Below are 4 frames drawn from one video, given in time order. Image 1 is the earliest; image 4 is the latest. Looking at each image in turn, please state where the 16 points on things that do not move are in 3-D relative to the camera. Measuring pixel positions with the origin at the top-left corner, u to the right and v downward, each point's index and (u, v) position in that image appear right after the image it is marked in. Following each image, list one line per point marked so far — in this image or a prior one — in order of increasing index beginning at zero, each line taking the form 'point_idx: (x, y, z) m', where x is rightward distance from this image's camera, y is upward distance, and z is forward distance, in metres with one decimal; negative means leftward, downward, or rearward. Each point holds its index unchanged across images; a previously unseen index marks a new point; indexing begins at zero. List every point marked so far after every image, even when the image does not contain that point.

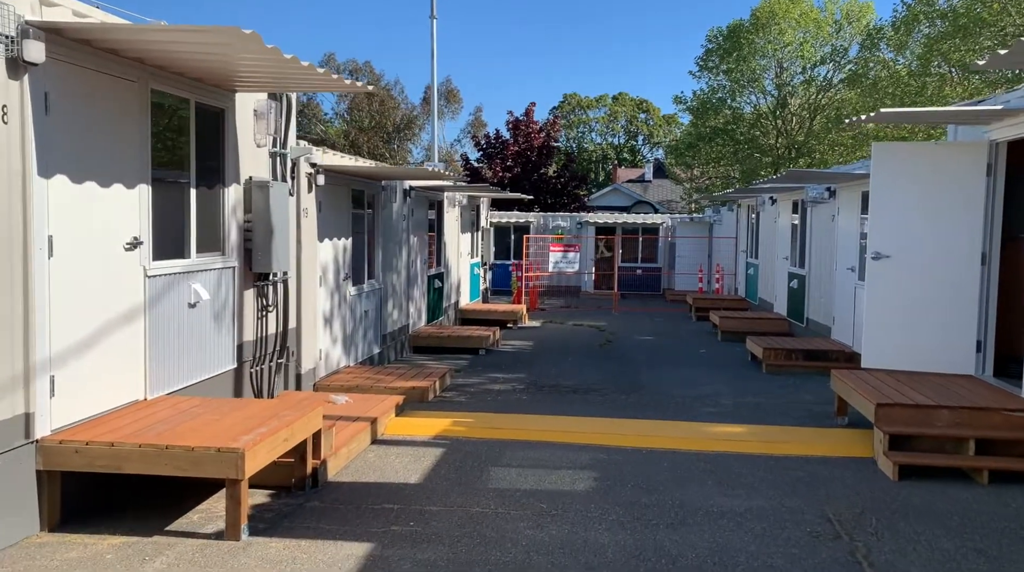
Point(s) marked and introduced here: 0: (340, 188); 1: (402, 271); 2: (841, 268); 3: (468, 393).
0: (-1.8, +1.1, +10.5) m
1: (-1.5, +0.2, +13.6) m
2: (+4.5, +0.2, +13.4) m
3: (-0.5, -1.1, +10.4) m
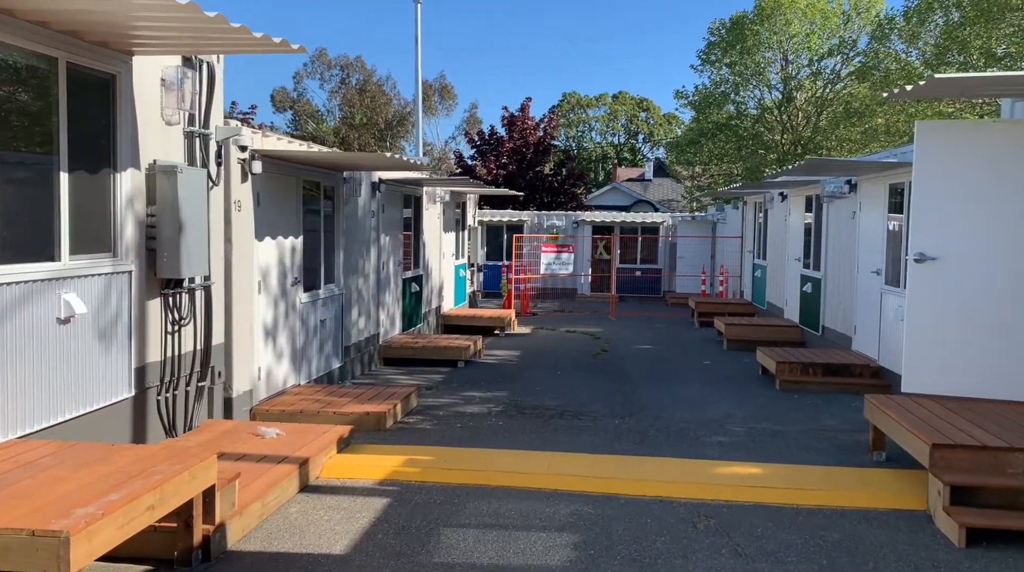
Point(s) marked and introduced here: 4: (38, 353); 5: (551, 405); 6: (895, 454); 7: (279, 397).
0: (-2.1, +1.0, +9.0) m
1: (-1.7, +0.1, +12.1) m
2: (+4.3, +0.2, +11.9) m
3: (-0.7, -1.2, +8.9) m
4: (-2.6, -0.4, +5.3) m
5: (+0.4, -1.2, +9.5) m
6: (+2.9, -1.3, +7.4) m
7: (-2.1, -1.0, +8.7) m
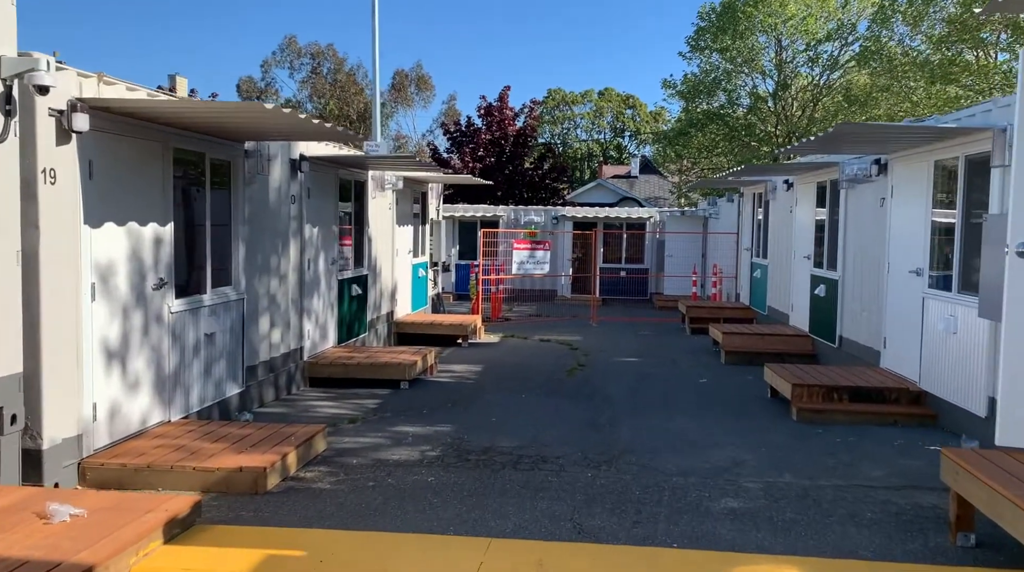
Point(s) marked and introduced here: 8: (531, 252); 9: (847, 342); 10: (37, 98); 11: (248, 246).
0: (-2.5, +1.0, +6.7) m
1: (-2.2, +0.1, +9.8) m
2: (+3.8, +0.1, +9.6) m
3: (-1.1, -1.2, +6.6) m
4: (-3.0, -0.4, +3.0) m
5: (-0.1, -1.2, +7.2) m
6: (+2.5, -1.3, +5.2) m
7: (-2.5, -1.0, +6.4) m
8: (+0.4, +0.6, +18.5) m
9: (+3.9, -0.7, +11.4) m
10: (-2.6, +1.0, +5.3) m
11: (-2.3, +0.4, +8.7) m
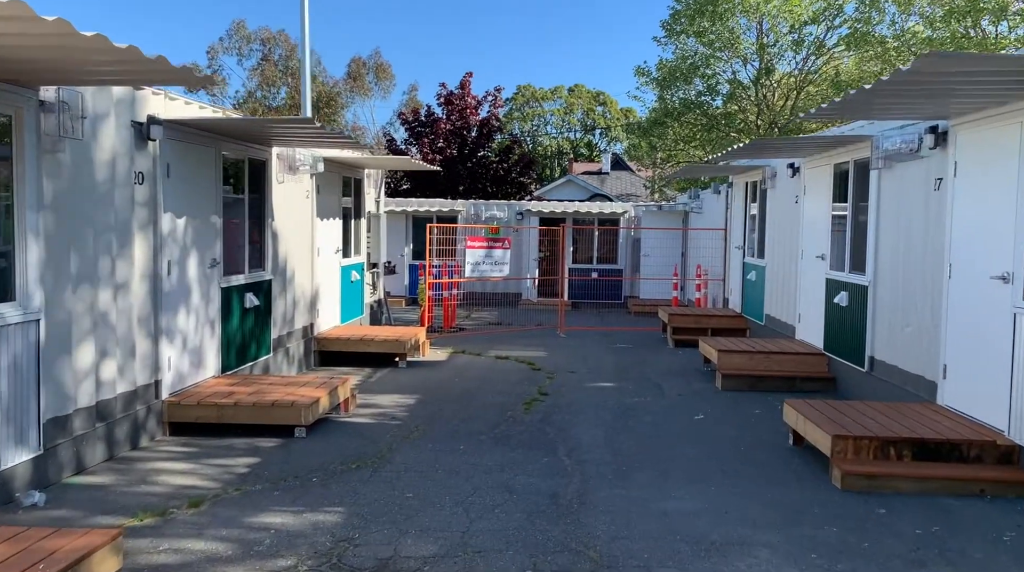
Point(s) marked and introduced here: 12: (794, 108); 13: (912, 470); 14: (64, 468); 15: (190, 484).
0: (-2.9, +0.9, +3.9) m
1: (-2.7, 0.0, +7.0) m
2: (+3.3, +0.1, +7.1) m
3: (-1.5, -1.3, +3.9) m
4: (-3.3, -0.5, +0.3) m
5: (-0.5, -1.3, +4.6) m
6: (+2.2, -1.4, +2.6) m
7: (-2.9, -1.1, +3.7) m
8: (-0.4, +0.6, +15.8) m
9: (+3.4, -0.7, +8.9) m
10: (-2.9, +0.9, +2.6) m
11: (-2.8, +0.3, +6.0) m
12: (+5.6, +3.6, +18.3) m
13: (+2.6, -1.2, +6.2) m
14: (-2.8, -1.1, +6.1) m
15: (-2.0, -1.2, +6.0) m
